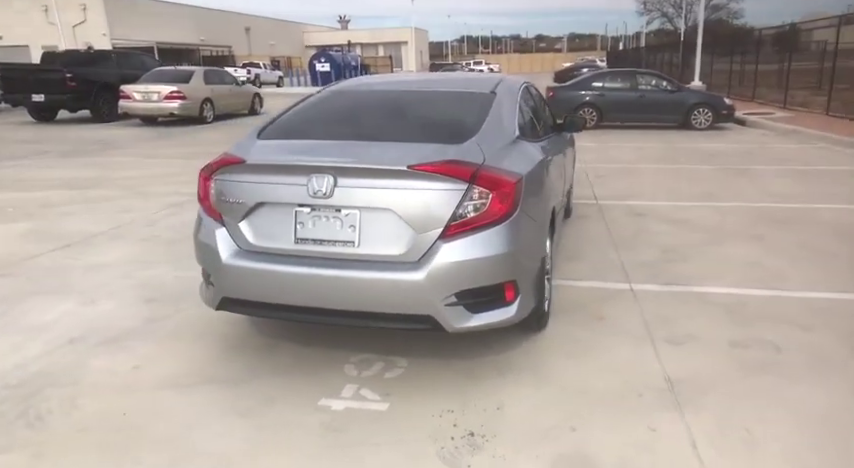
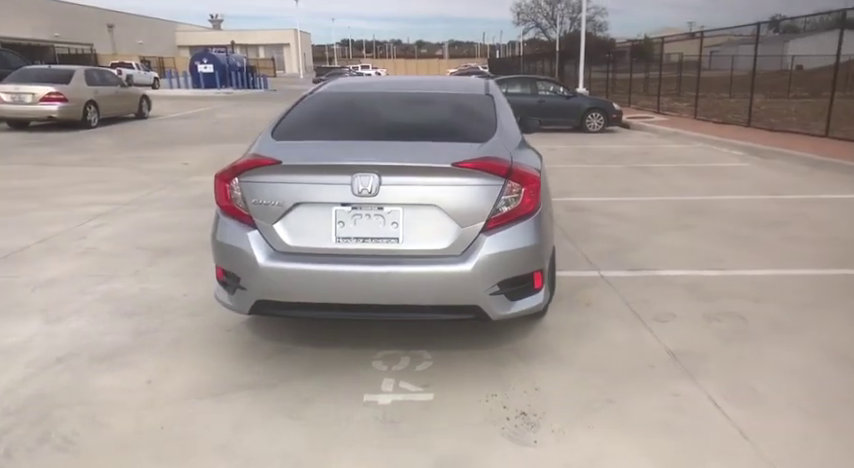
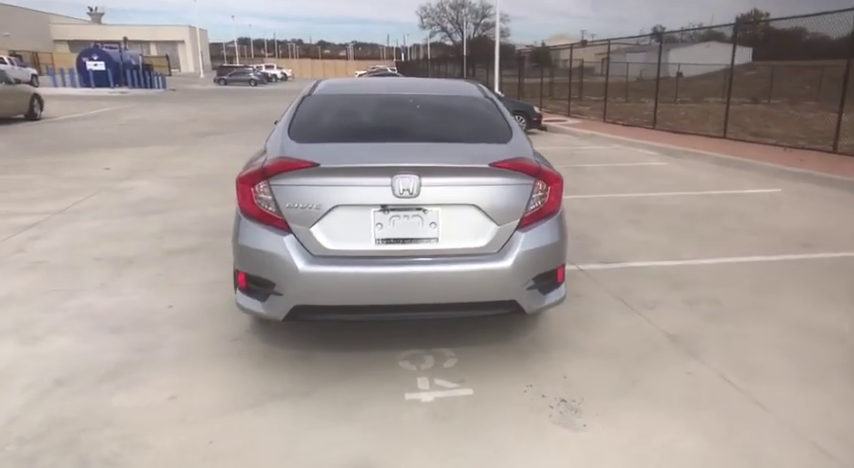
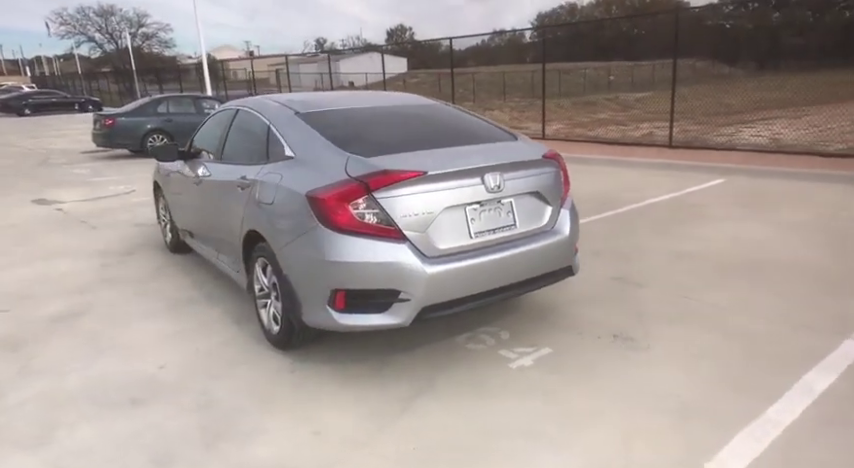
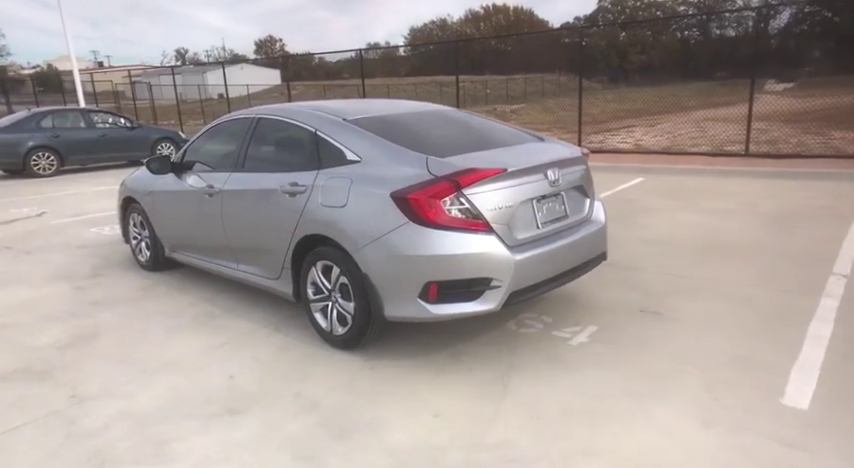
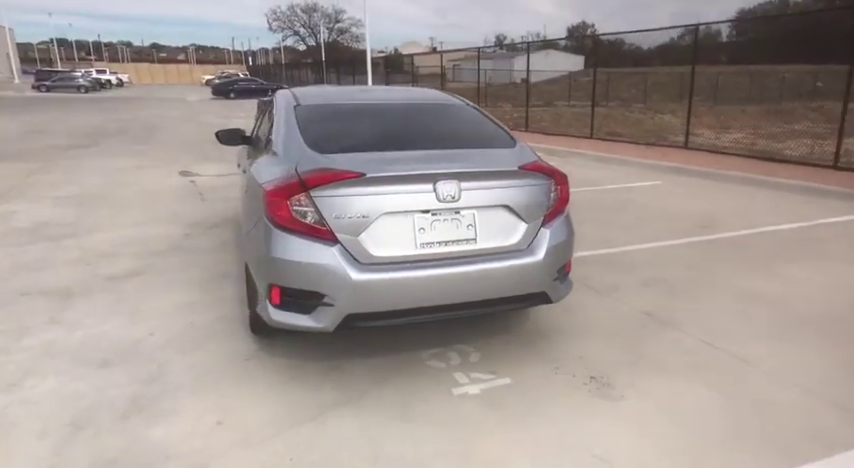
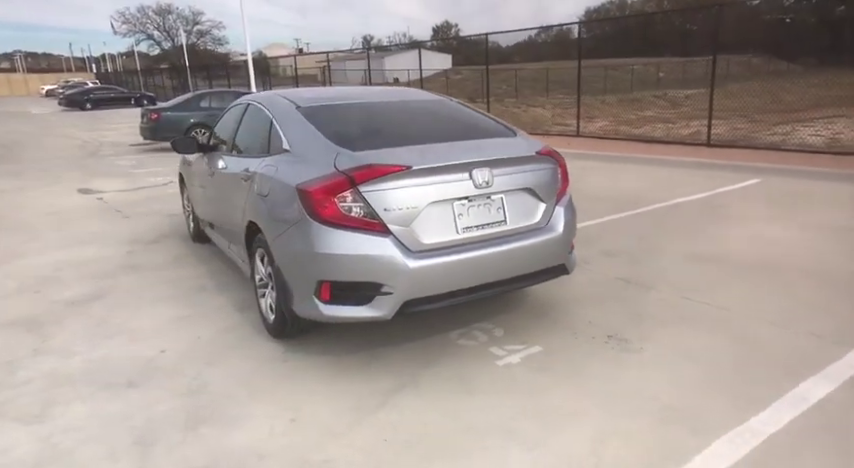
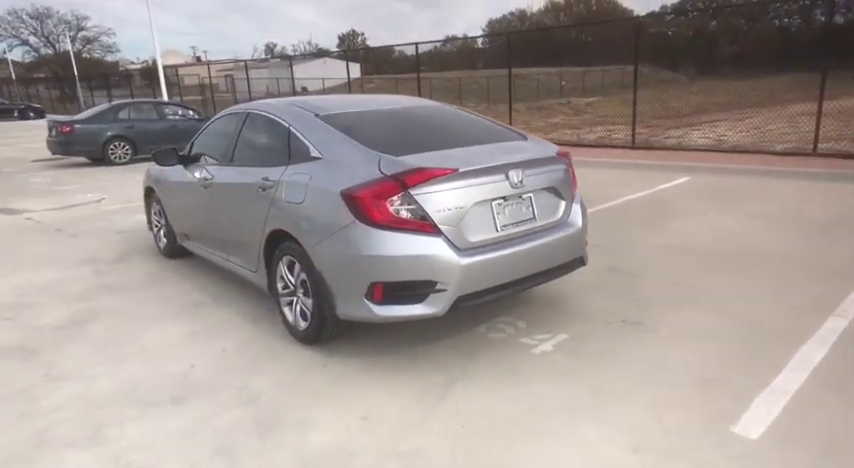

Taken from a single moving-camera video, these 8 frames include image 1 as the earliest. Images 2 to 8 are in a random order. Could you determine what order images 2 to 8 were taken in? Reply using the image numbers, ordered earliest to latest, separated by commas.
2, 3, 6, 7, 4, 8, 5
